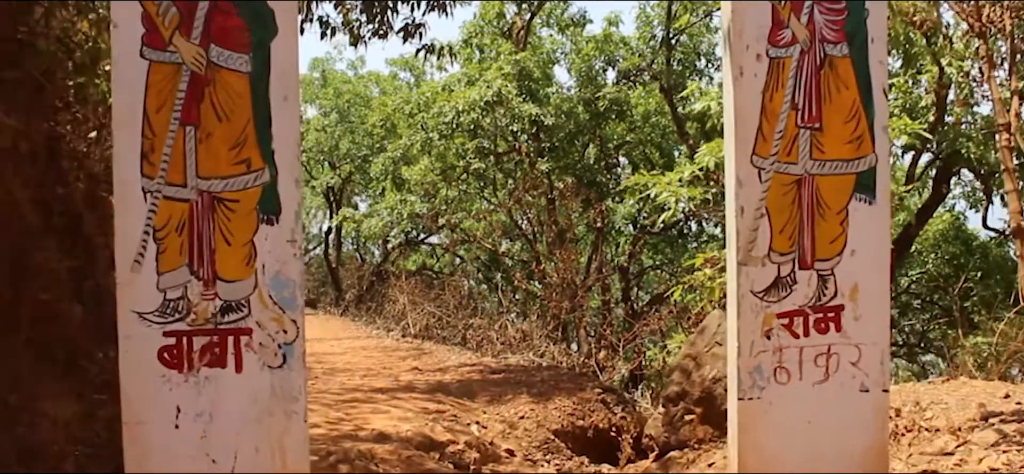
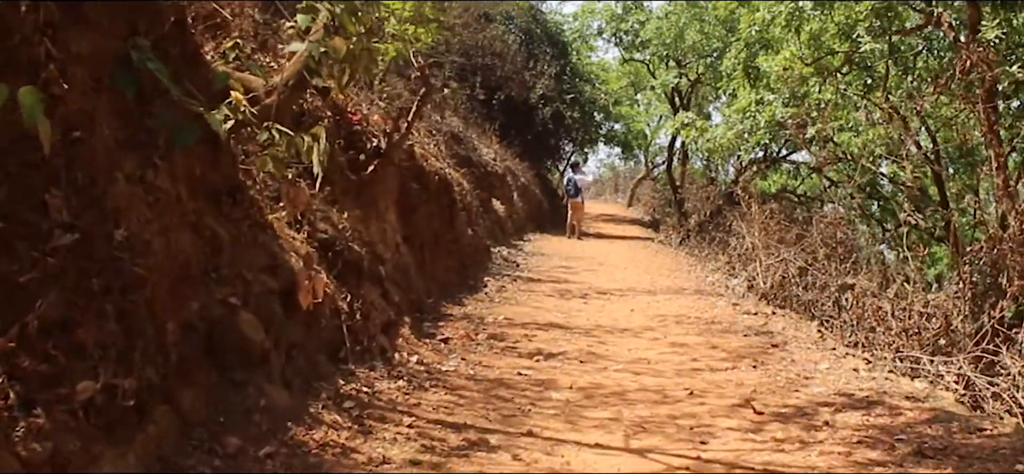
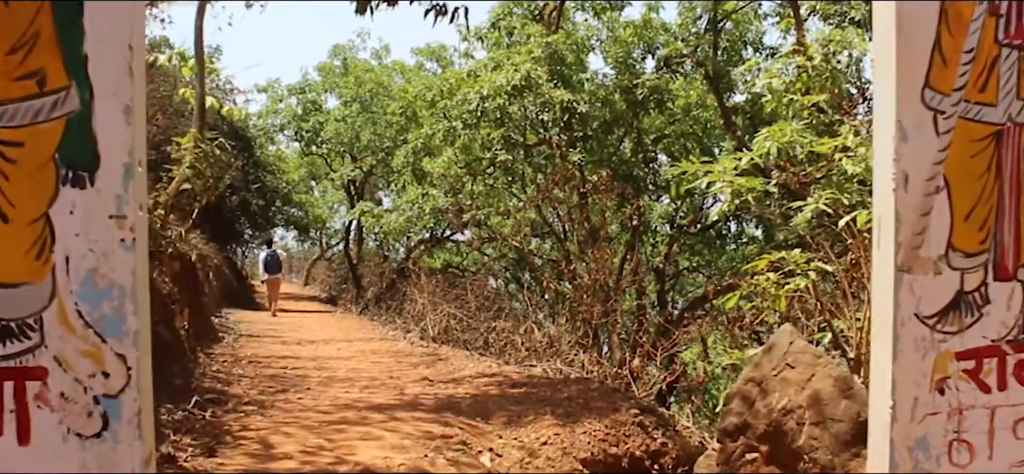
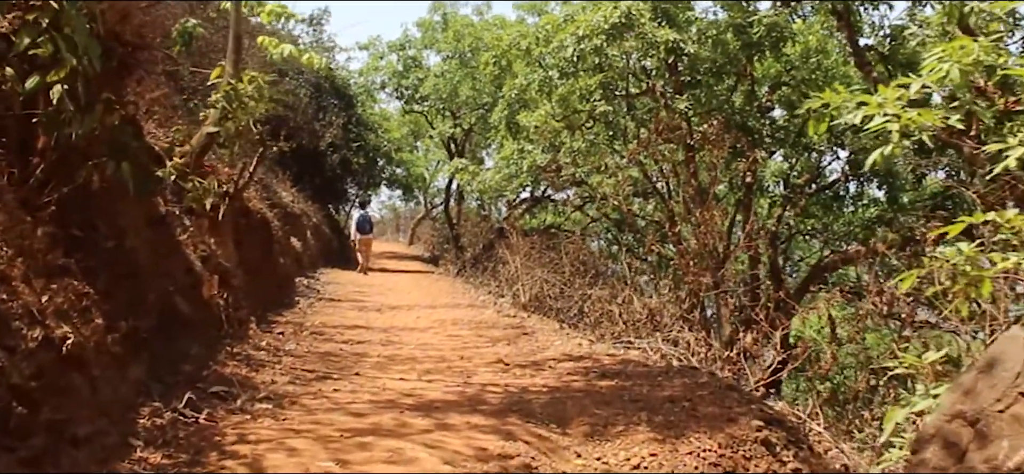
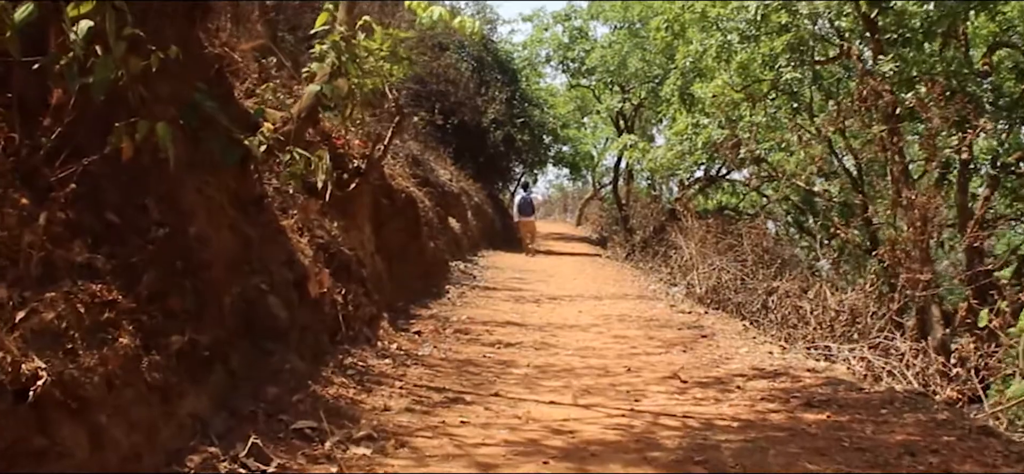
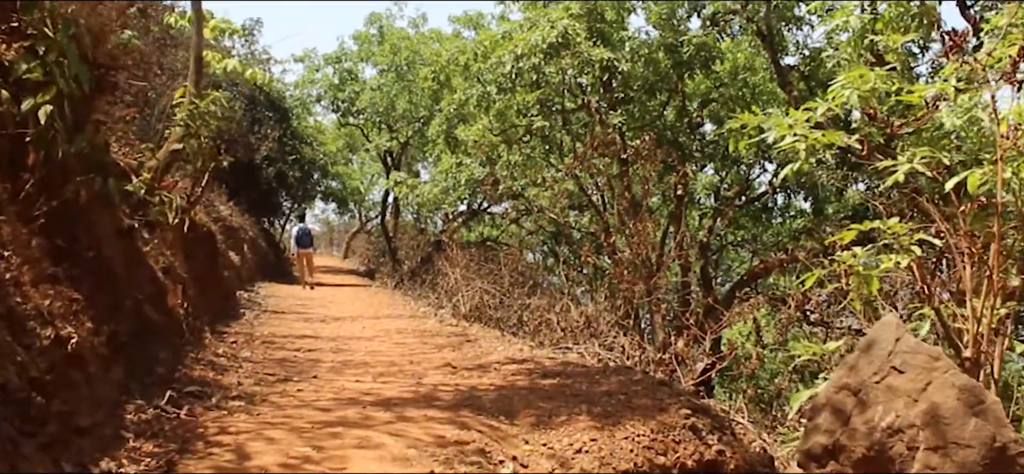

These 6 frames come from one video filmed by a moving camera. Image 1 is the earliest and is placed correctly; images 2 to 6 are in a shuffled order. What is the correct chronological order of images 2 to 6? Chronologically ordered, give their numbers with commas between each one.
3, 6, 4, 5, 2
